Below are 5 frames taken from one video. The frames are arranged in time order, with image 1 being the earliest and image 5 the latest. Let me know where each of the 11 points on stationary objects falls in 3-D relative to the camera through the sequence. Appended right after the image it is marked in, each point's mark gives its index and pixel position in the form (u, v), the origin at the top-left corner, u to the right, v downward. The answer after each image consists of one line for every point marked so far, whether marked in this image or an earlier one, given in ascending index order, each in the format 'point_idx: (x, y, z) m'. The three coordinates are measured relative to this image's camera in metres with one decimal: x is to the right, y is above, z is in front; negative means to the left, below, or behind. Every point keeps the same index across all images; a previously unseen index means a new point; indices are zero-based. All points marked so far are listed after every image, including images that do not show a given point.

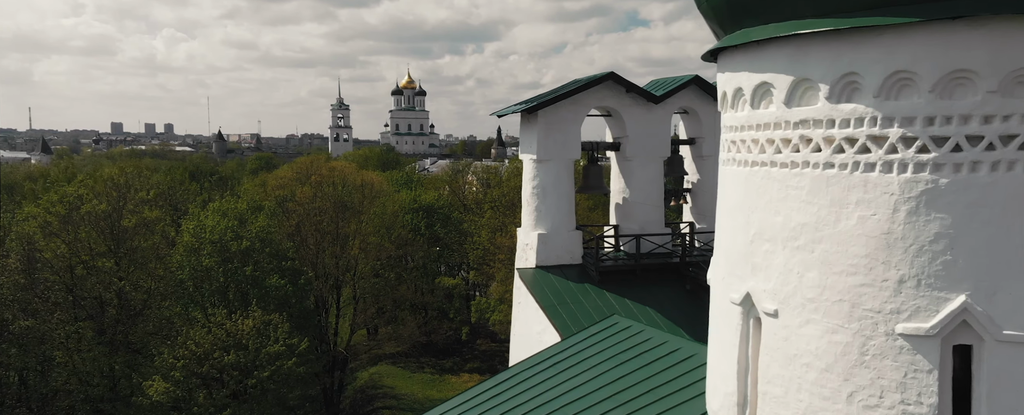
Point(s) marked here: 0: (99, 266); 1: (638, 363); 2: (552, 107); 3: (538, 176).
0: (-9.4, -1.4, +18.3) m
1: (+1.1, -1.4, +7.1) m
2: (+0.6, +1.5, +12.2) m
3: (+0.4, +0.5, +12.5) m
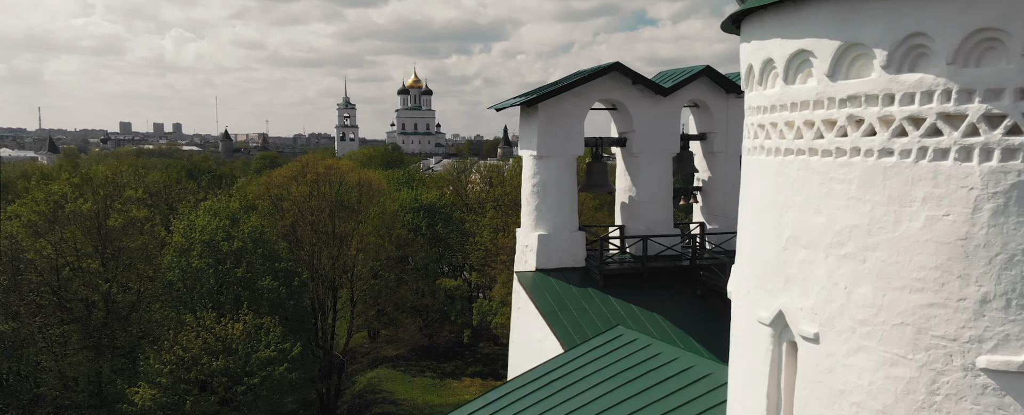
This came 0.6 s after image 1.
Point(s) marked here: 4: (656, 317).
0: (-9.4, -1.3, +17.6) m
1: (+1.1, -1.4, +6.4) m
2: (+0.6, +1.6, +11.5) m
3: (+0.4, +0.5, +11.7) m
4: (+1.9, -1.5, +10.7) m
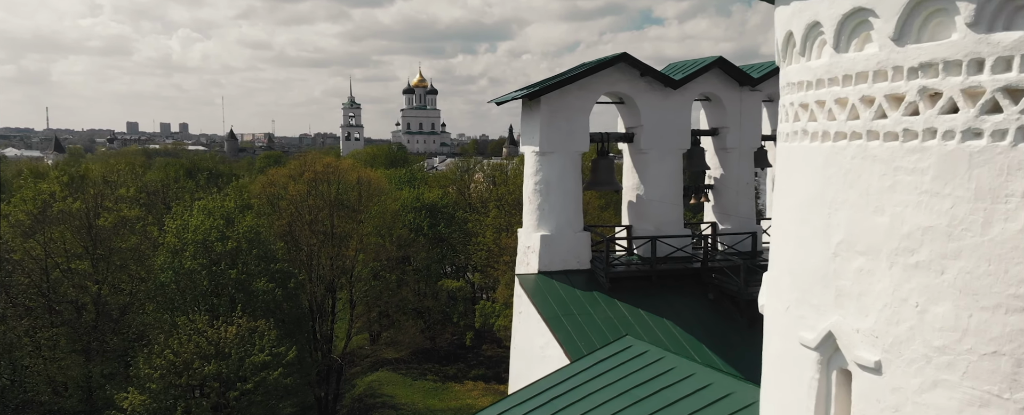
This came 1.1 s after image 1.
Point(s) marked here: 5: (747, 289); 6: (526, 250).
0: (-9.4, -1.3, +17.1) m
1: (+1.0, -1.4, +5.8) m
2: (+0.6, +1.6, +10.8) m
3: (+0.4, +0.5, +11.1) m
4: (+1.9, -1.4, +10.1) m
5: (+3.0, -1.0, +10.2) m
6: (+0.2, -0.6, +11.3) m
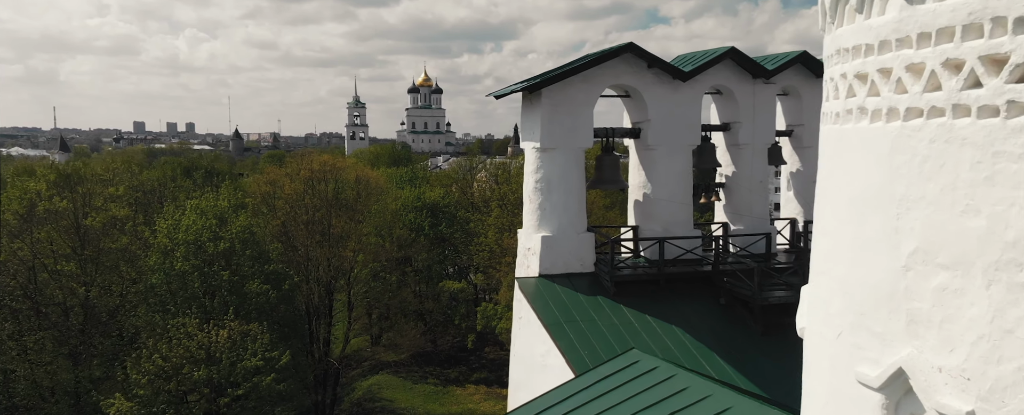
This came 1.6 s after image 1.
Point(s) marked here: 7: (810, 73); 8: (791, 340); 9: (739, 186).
0: (-9.3, -1.3, +16.5) m
1: (+1.0, -1.4, +5.2) m
2: (+0.6, +1.6, +10.2) m
3: (+0.4, +0.5, +10.5) m
4: (+1.9, -1.4, +9.4) m
5: (+3.0, -1.0, +9.6) m
6: (+0.2, -0.6, +10.7) m
7: (+4.1, +1.9, +11.1) m
8: (+3.4, -1.6, +9.6) m
9: (+3.2, +0.3, +11.1) m
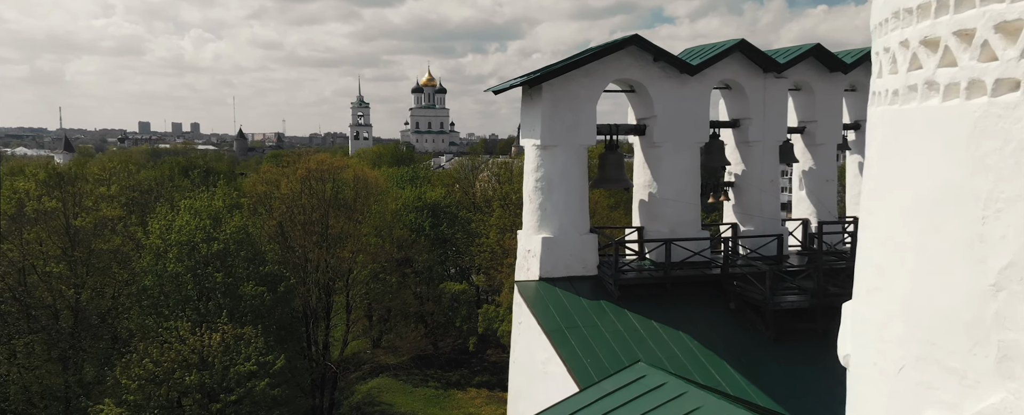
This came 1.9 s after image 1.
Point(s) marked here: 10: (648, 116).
0: (-9.3, -1.3, +16.1) m
1: (+1.0, -1.4, +4.7) m
2: (+0.6, +1.6, +9.8) m
3: (+0.4, +0.5, +10.0) m
4: (+1.9, -1.4, +9.0) m
5: (+3.0, -1.0, +9.1) m
6: (+0.2, -0.6, +10.2) m
7: (+4.1, +1.9, +10.6) m
8: (+3.3, -1.6, +9.2) m
9: (+3.1, +0.3, +10.7) m
10: (+1.7, +1.2, +10.3) m
